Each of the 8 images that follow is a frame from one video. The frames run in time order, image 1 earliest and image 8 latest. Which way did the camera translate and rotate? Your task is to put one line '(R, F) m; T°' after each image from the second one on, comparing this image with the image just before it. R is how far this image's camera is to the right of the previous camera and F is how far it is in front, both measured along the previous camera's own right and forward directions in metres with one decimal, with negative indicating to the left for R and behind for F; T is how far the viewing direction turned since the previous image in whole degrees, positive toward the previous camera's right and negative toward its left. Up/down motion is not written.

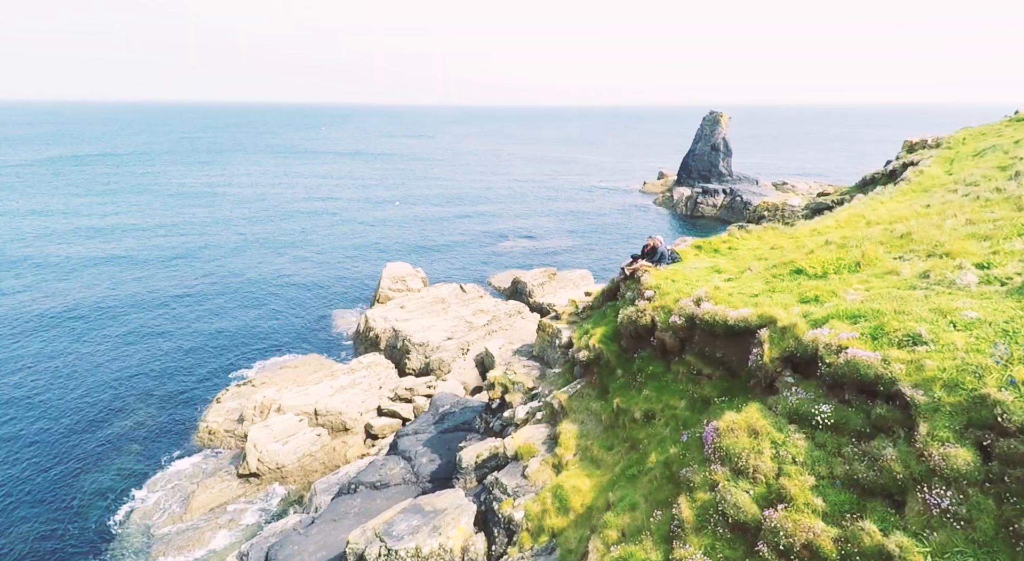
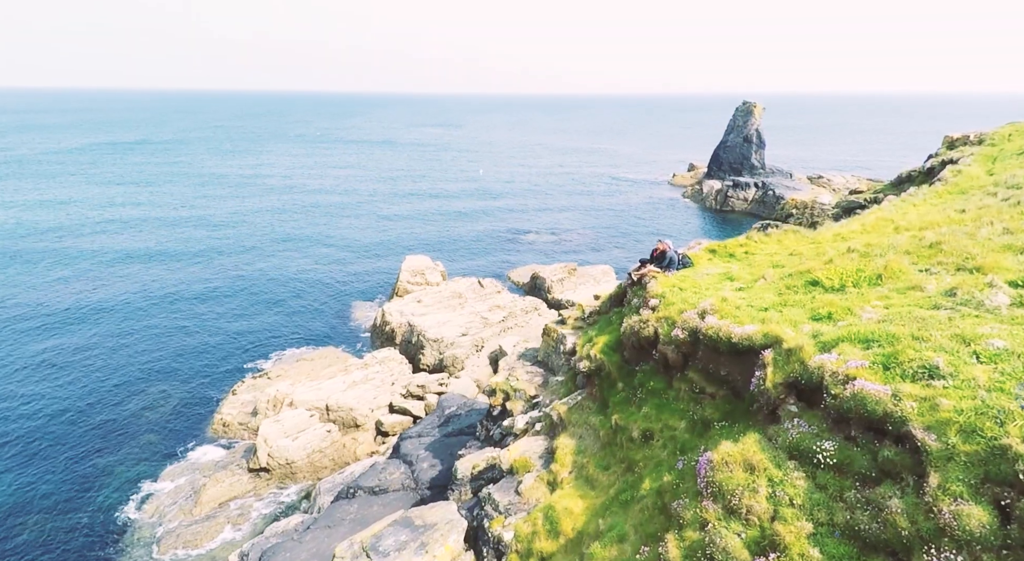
(+1.0, +1.0) m; -3°
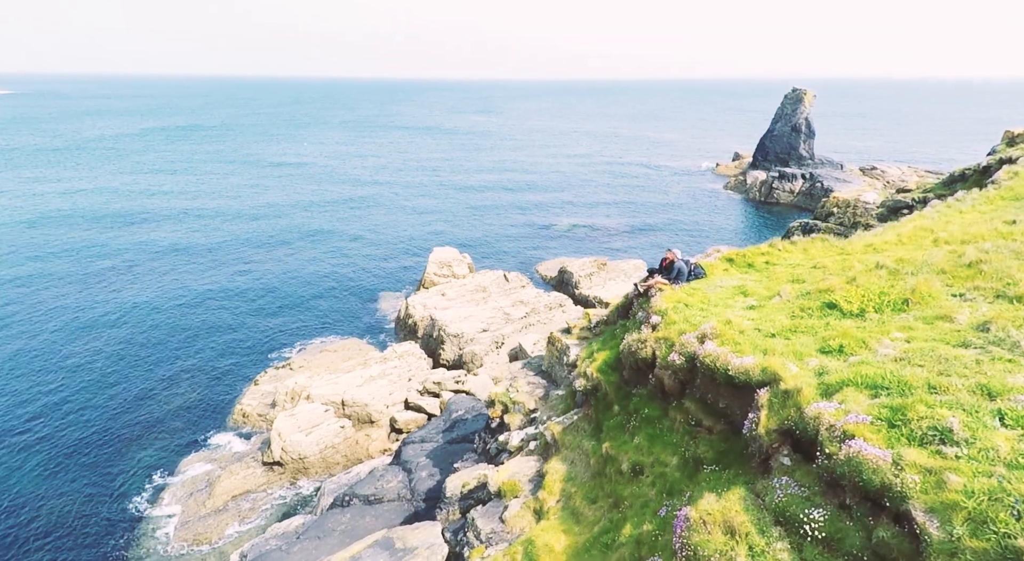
(+1.5, +1.4) m; -4°
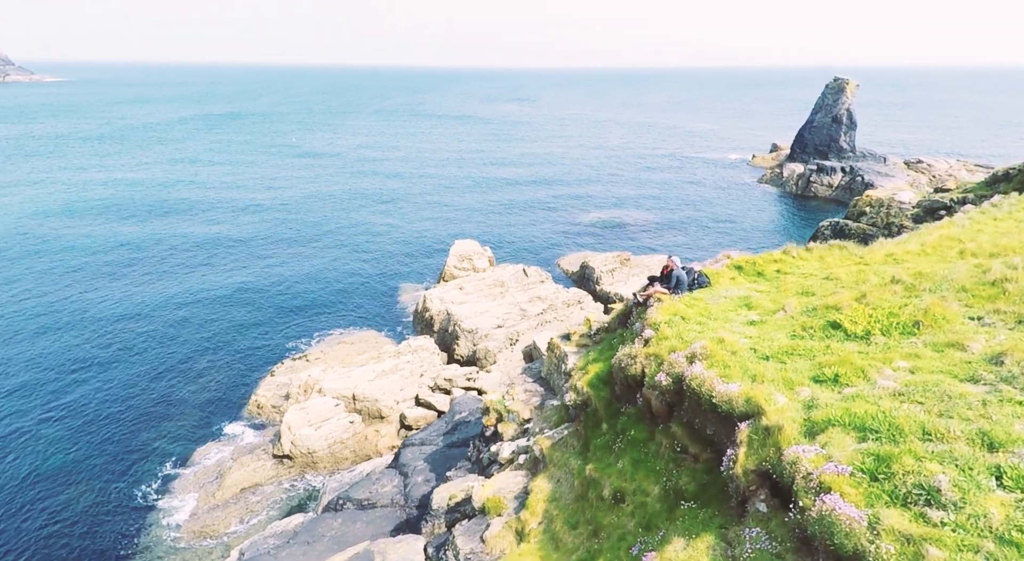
(+1.3, +0.9) m; -3°
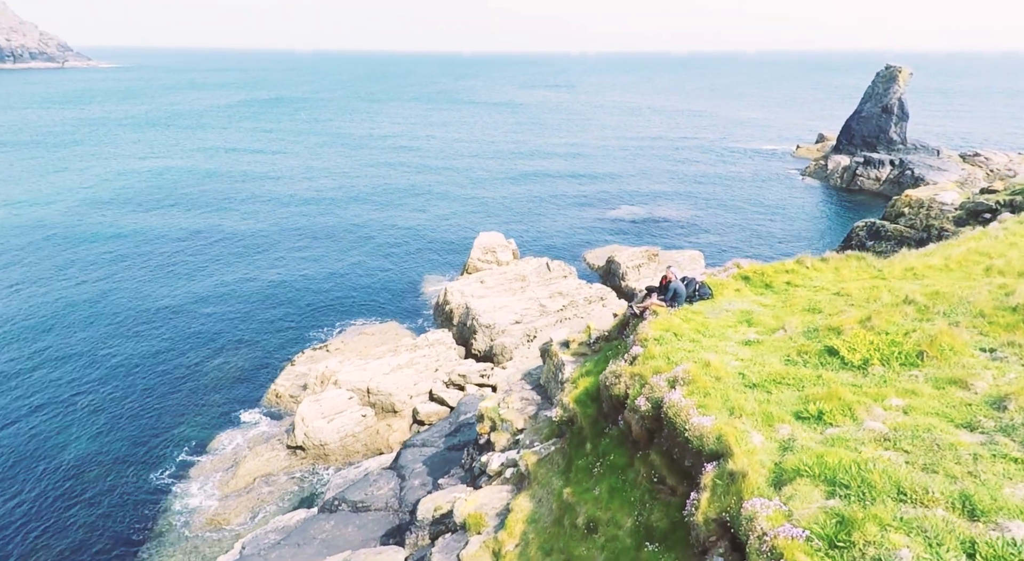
(+1.4, +0.8) m; -3°
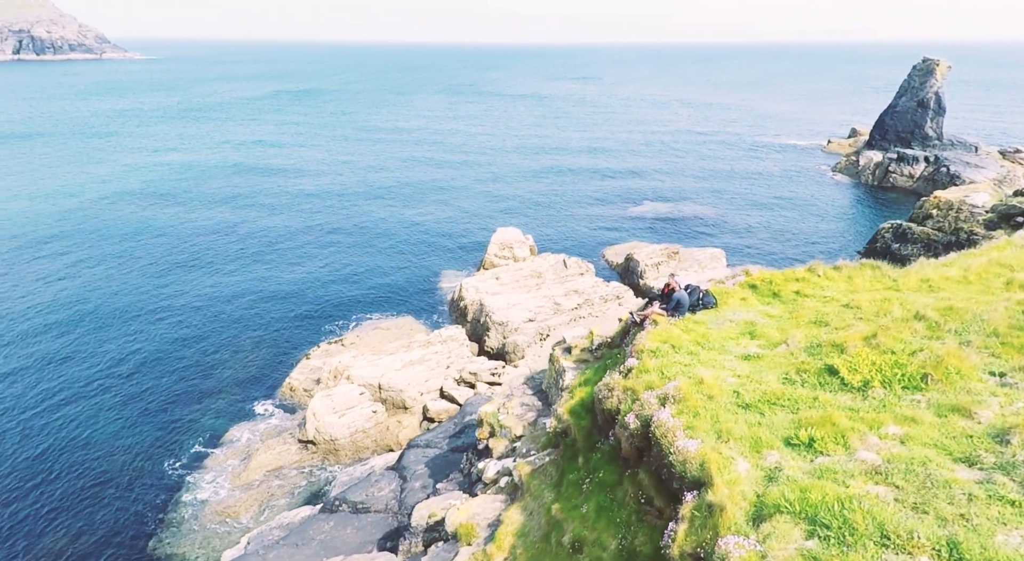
(+0.8, +0.4) m; -2°
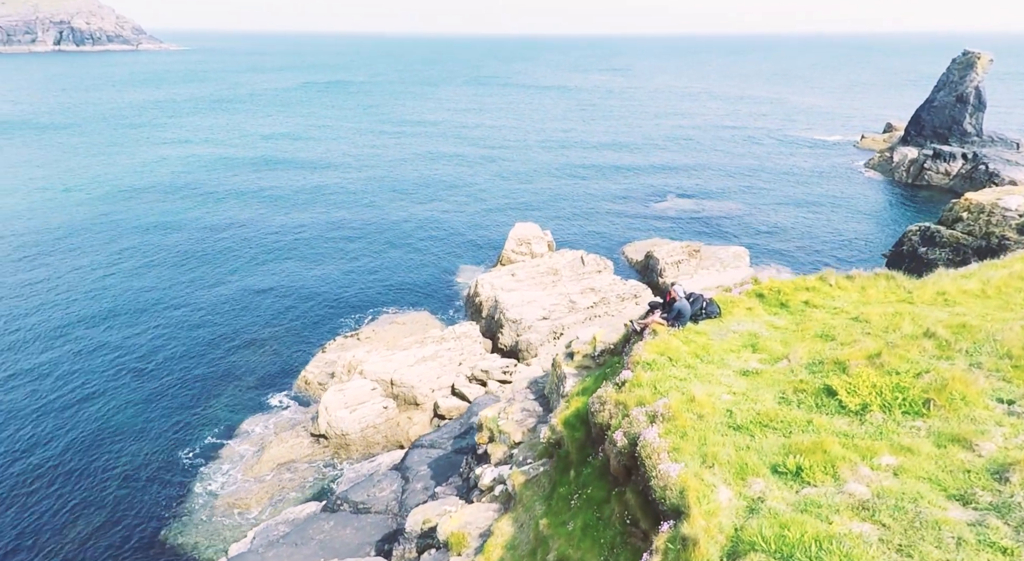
(+0.8, +0.4) m; -2°
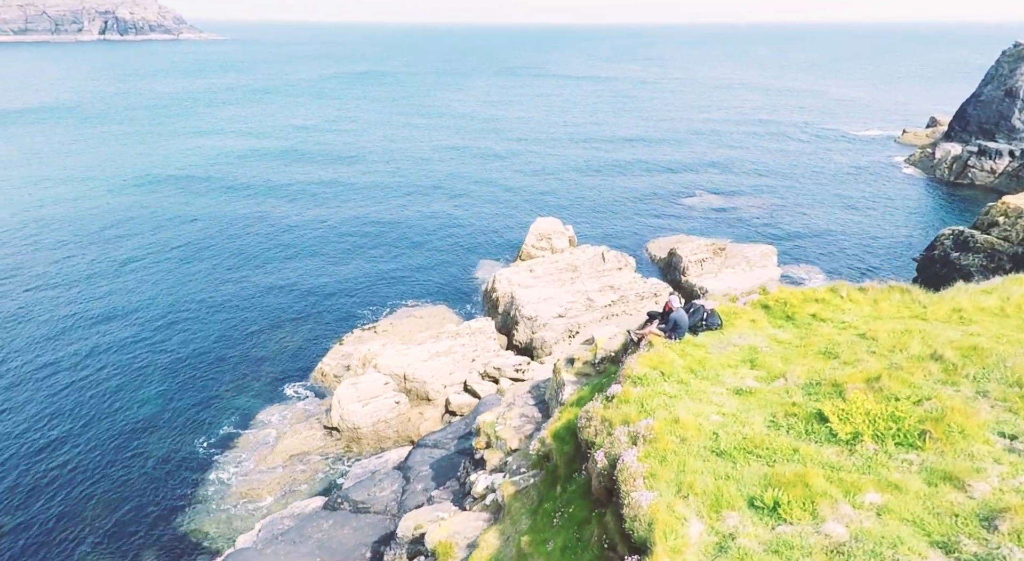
(+1.0, +0.4) m; -3°
